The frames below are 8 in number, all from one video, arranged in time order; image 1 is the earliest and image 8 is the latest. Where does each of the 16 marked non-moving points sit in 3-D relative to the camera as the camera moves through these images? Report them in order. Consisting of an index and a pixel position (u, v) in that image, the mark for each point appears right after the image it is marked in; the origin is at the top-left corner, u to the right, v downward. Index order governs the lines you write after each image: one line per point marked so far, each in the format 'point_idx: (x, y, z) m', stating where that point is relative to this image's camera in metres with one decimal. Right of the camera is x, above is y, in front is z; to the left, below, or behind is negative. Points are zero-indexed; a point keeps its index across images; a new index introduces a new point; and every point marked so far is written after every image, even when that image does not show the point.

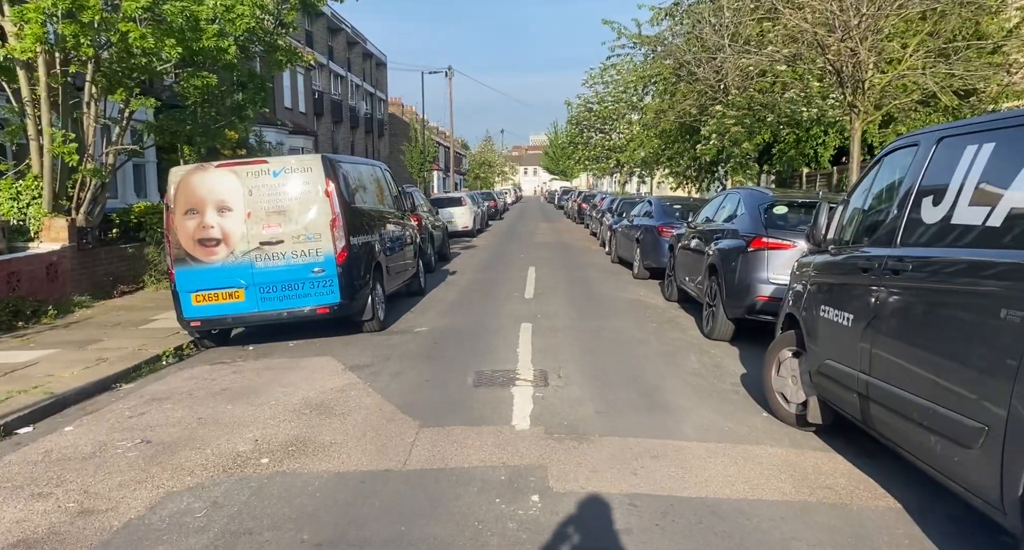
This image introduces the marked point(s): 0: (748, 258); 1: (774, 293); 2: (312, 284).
0: (+2.5, +0.2, +8.2) m
1: (+2.7, -0.2, +8.0) m
2: (-2.2, -0.1, +8.4) m
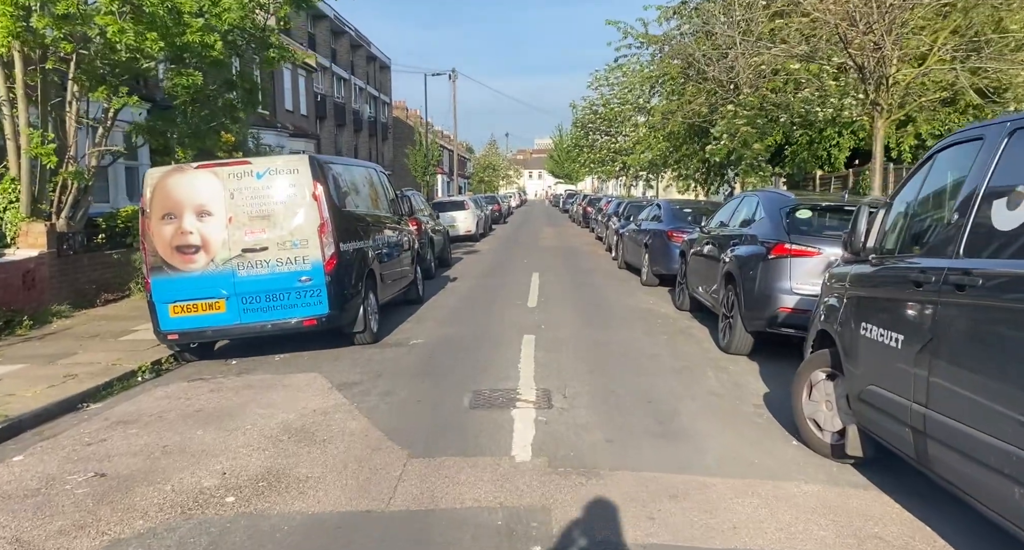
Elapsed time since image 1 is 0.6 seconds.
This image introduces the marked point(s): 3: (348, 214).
0: (+2.5, +0.1, +7.6) m
1: (+2.7, -0.3, +7.3) m
2: (-2.2, -0.2, +7.9) m
3: (-1.8, +0.7, +8.6) m
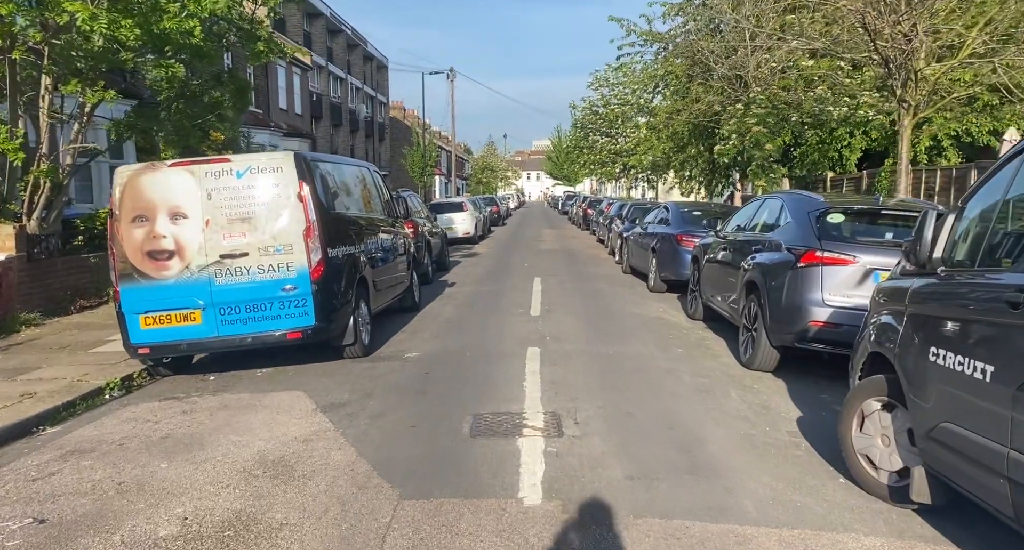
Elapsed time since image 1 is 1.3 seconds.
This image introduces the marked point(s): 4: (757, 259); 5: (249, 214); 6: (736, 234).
0: (+2.6, 0.0, +6.9) m
1: (+2.8, -0.4, +6.7) m
2: (-2.1, -0.3, +7.2) m
3: (-1.8, +0.6, +7.9) m
4: (+2.5, +0.2, +7.8) m
5: (-2.4, +0.6, +7.1) m
6: (+2.7, +0.5, +9.2) m
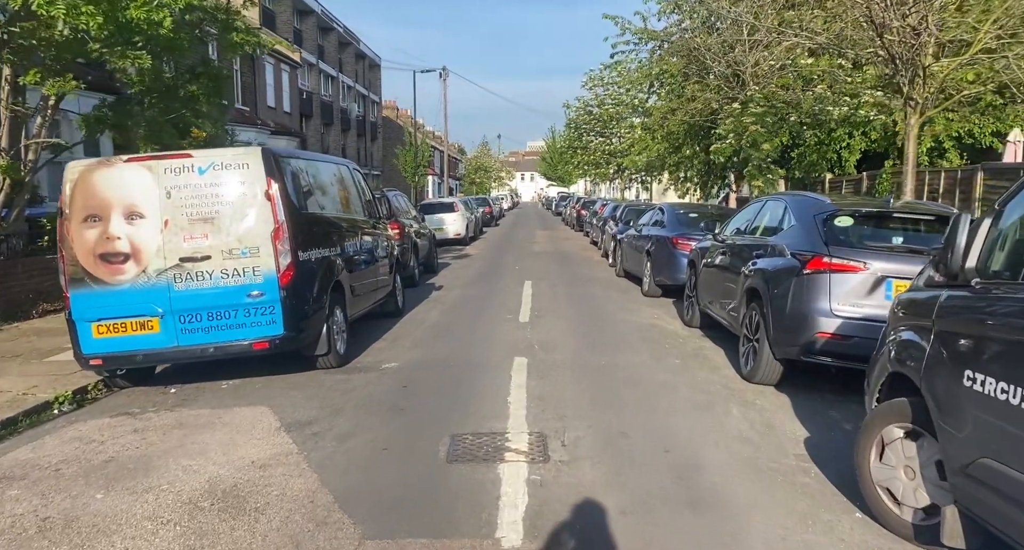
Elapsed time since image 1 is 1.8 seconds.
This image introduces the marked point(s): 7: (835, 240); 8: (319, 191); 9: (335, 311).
0: (+2.4, -0.1, +6.4) m
1: (+2.6, -0.4, +6.2) m
2: (-2.3, -0.3, +6.6) m
3: (-1.9, +0.6, +7.4) m
4: (+2.4, +0.1, +7.3) m
5: (-2.5, +0.5, +6.5) m
6: (+2.5, +0.4, +8.7) m
7: (+2.7, +0.3, +6.5) m
8: (-2.0, +0.9, +7.9) m
9: (-1.8, -0.4, +7.7) m
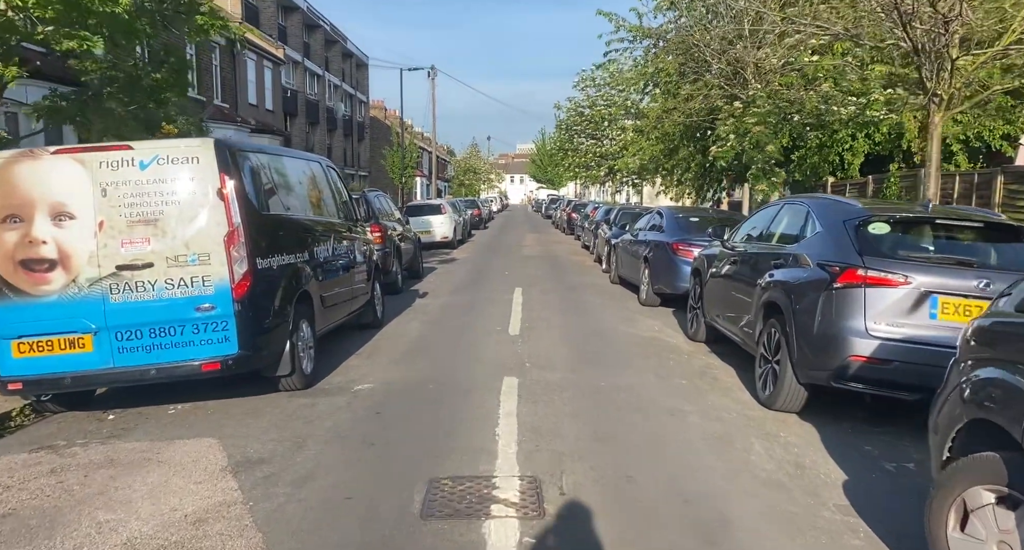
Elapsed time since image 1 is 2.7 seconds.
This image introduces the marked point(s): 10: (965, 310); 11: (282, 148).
0: (+2.4, -0.2, +5.6) m
1: (+2.5, -0.5, +5.4) m
2: (-2.4, -0.4, +5.8) m
3: (-2.0, +0.5, +6.5) m
4: (+2.3, 0.0, +6.5) m
5: (-2.6, +0.4, +5.7) m
6: (+2.4, +0.3, +7.9) m
7: (+2.6, +0.2, +5.7) m
8: (-2.1, +0.8, +7.0) m
9: (-1.9, -0.4, +6.8) m
10: (+3.1, -0.2, +5.3) m
11: (-2.2, +1.2, +7.4) m
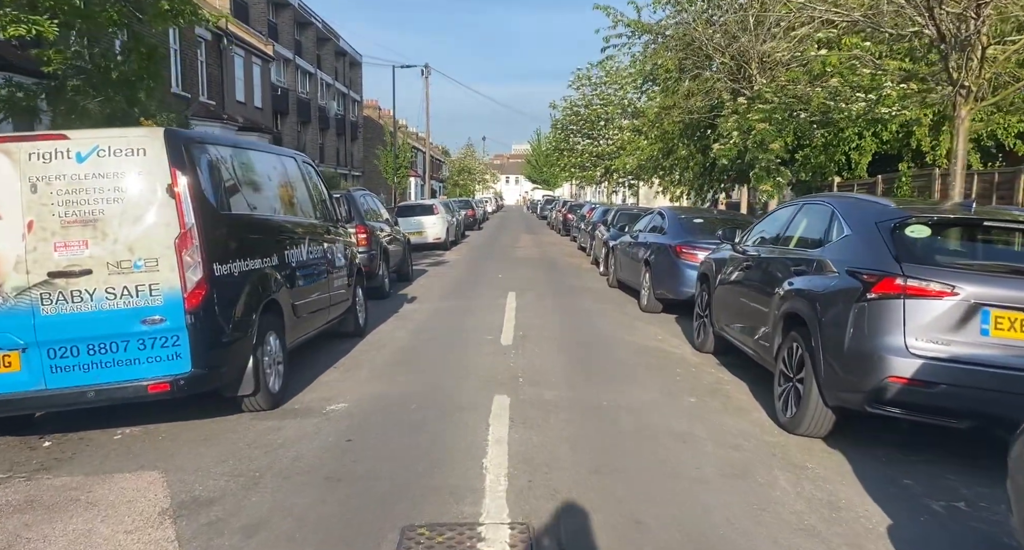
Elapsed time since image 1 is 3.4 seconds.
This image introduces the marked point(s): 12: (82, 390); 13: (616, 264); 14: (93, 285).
0: (+2.3, -0.2, +4.9) m
1: (+2.5, -0.6, +4.7) m
2: (-2.4, -0.4, +5.1) m
3: (-2.1, +0.4, +5.8) m
4: (+2.2, -0.1, +5.9) m
5: (-2.7, +0.4, +5.0) m
6: (+2.4, +0.3, +7.2) m
7: (+2.6, +0.1, +5.0) m
8: (-2.1, +0.7, +6.3) m
9: (-1.9, -0.5, +6.1) m
10: (+3.0, -0.3, +4.6) m
11: (-2.3, +1.2, +6.7) m
12: (-2.8, -0.7, +5.0) m
13: (+1.9, +0.2, +14.3) m
14: (-2.7, -0.1, +5.0) m
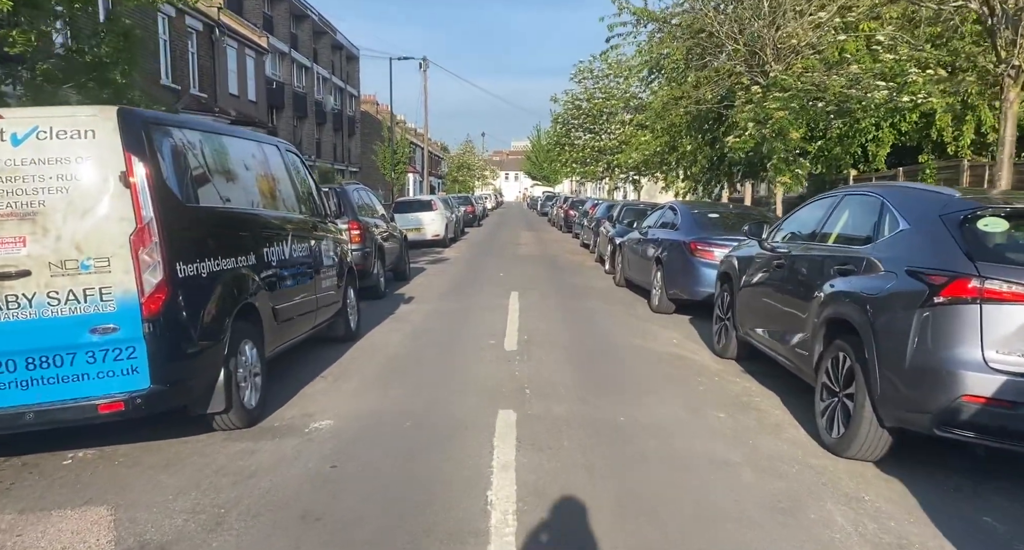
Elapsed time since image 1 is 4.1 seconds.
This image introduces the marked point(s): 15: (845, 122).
0: (+2.3, -0.2, +4.2) m
1: (+2.5, -0.6, +4.0) m
2: (-2.4, -0.5, +4.4) m
3: (-2.0, +0.4, +5.1) m
4: (+2.2, -0.1, +5.2) m
5: (-2.6, +0.4, +4.2) m
6: (+2.4, +0.3, +6.5) m
7: (+2.6, +0.1, +4.3) m
8: (-2.1, +0.7, +5.6) m
9: (-1.9, -0.5, +5.4) m
10: (+3.1, -0.3, +3.9) m
11: (-2.2, +1.2, +6.0) m
12: (-2.7, -0.8, +4.3) m
13: (+2.0, +0.2, +13.6) m
14: (-2.6, -0.1, +4.3) m
15: (+6.3, +2.9, +14.6) m
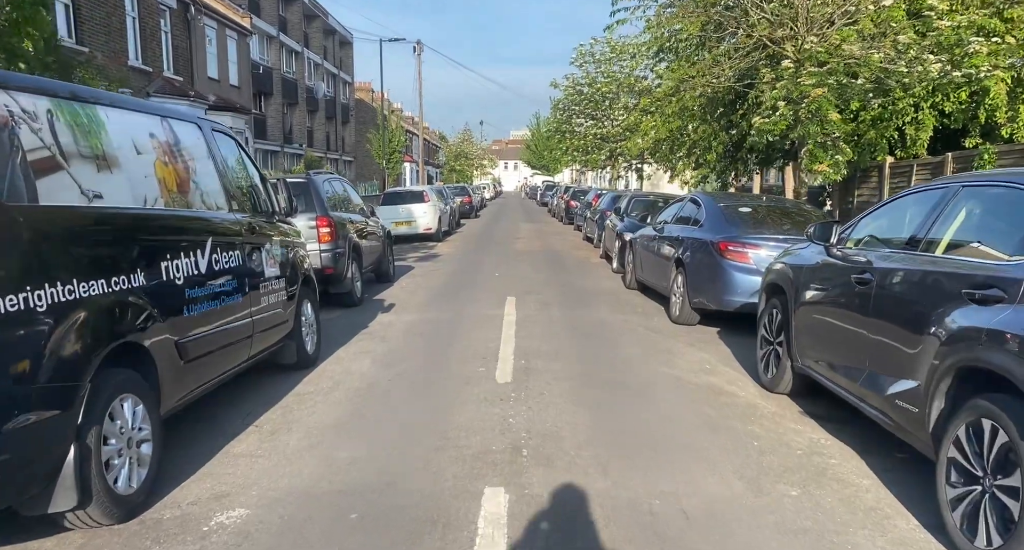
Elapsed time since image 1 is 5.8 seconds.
0: (+2.3, -0.4, +2.6) m
1: (+2.5, -0.7, +2.4) m
2: (-2.4, -0.6, +2.7) m
3: (-2.1, +0.3, +3.4) m
4: (+2.2, -0.2, +3.5) m
5: (-2.7, +0.2, +2.6) m
6: (+2.4, +0.1, +4.9) m
7: (+2.6, 0.0, +2.6) m
8: (-2.1, +0.6, +3.9) m
9: (-1.9, -0.7, +3.8) m
10: (+3.1, -0.5, +2.3) m
11: (-2.3, +1.0, +4.3) m
12: (-2.8, -0.9, +2.7) m
13: (+1.9, +0.2, +11.9) m
14: (-2.7, -0.2, +2.6) m
15: (+6.3, +2.9, +13.0) m
